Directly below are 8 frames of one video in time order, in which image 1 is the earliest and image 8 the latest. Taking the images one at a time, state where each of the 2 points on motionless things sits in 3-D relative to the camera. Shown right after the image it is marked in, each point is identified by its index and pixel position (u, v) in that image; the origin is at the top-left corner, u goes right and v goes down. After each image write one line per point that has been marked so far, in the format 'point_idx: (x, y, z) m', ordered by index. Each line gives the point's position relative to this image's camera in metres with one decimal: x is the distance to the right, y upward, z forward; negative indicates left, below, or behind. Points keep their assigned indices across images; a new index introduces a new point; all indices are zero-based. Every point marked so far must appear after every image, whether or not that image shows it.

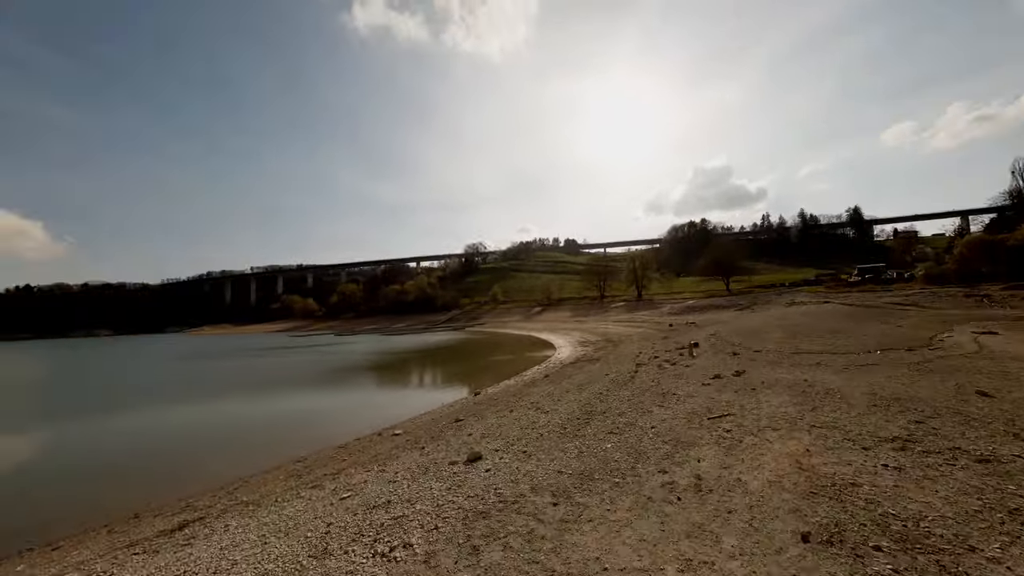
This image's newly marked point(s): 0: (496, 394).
0: (-0.7, -4.6, +14.2) m
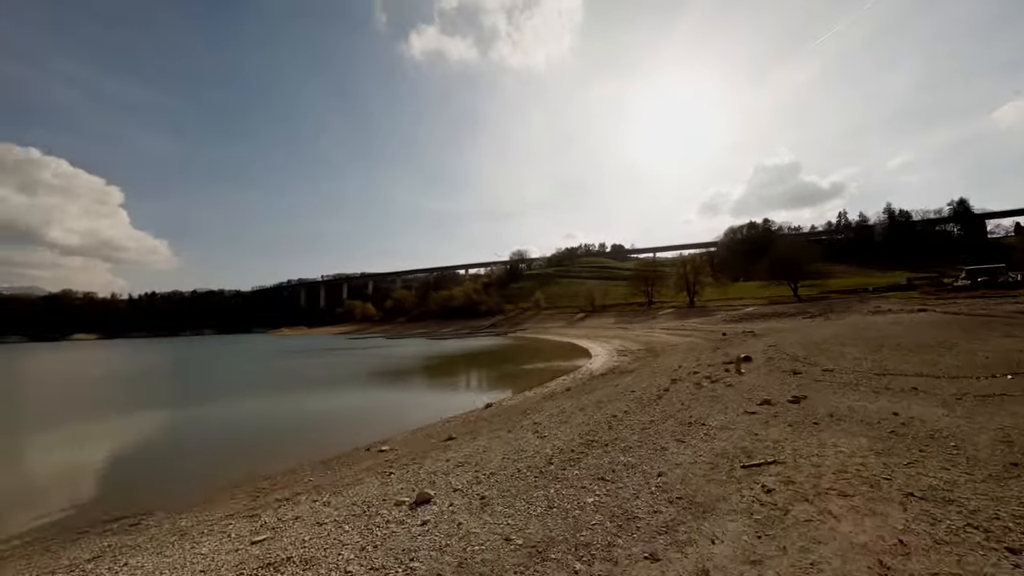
0: (-0.1, -4.7, +13.1) m
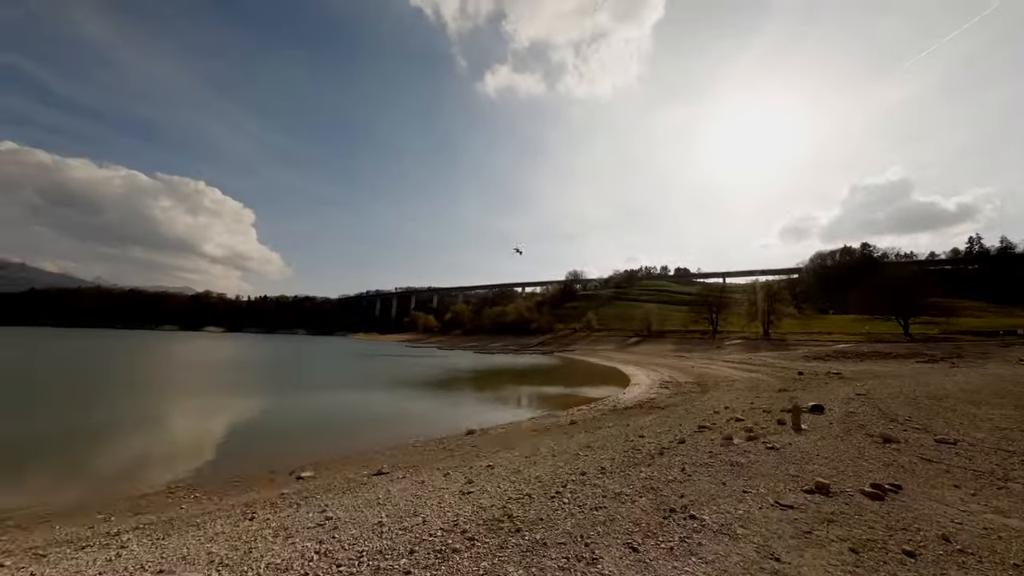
0: (-0.5, -5.1, +11.1) m
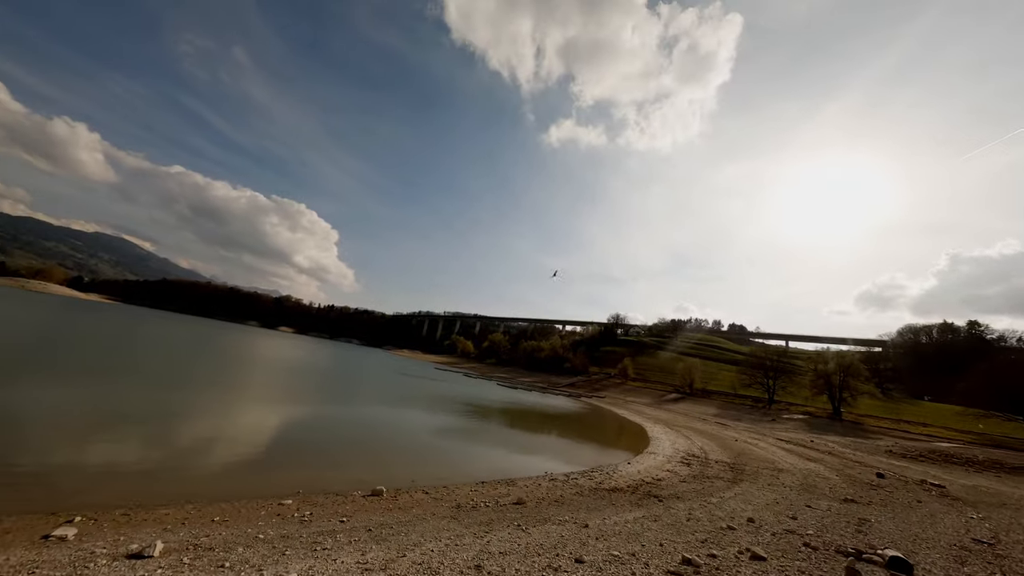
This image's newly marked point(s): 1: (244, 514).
0: (-2.5, -5.6, +8.5) m
1: (-5.1, -4.6, +6.3) m
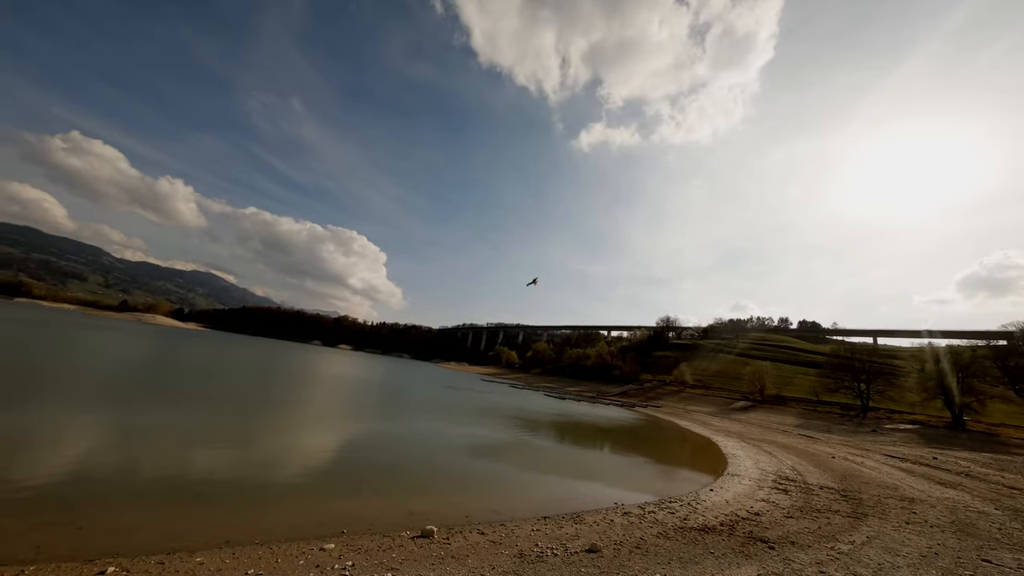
0: (-0.9, -5.8, +7.3) m
1: (-3.8, -4.9, +5.5) m
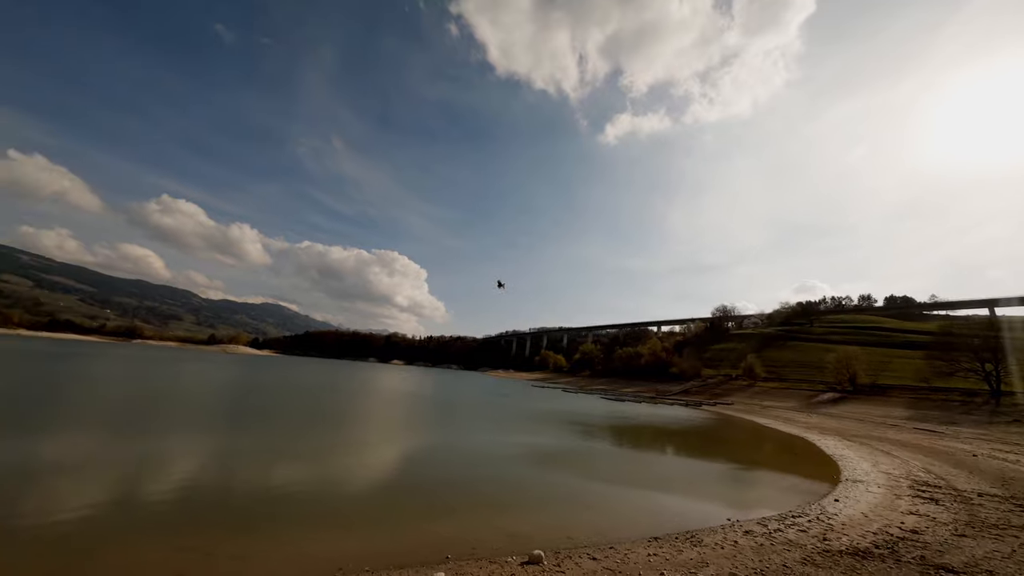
0: (+1.6, -5.8, +6.5) m
1: (-1.7, -5.2, +5.2) m
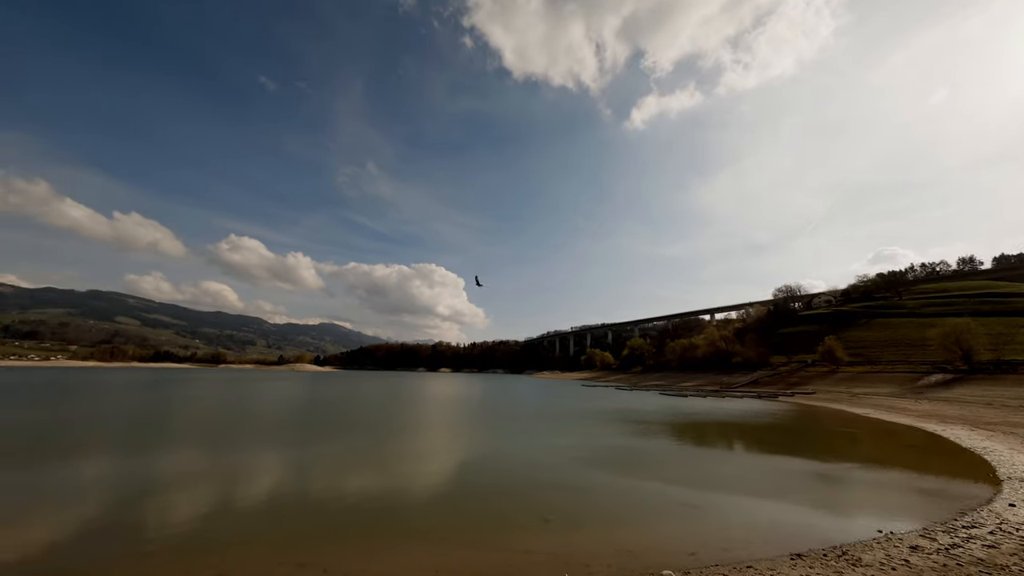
0: (+3.9, -5.4, +5.6) m
1: (+0.5, -5.1, +4.6) m
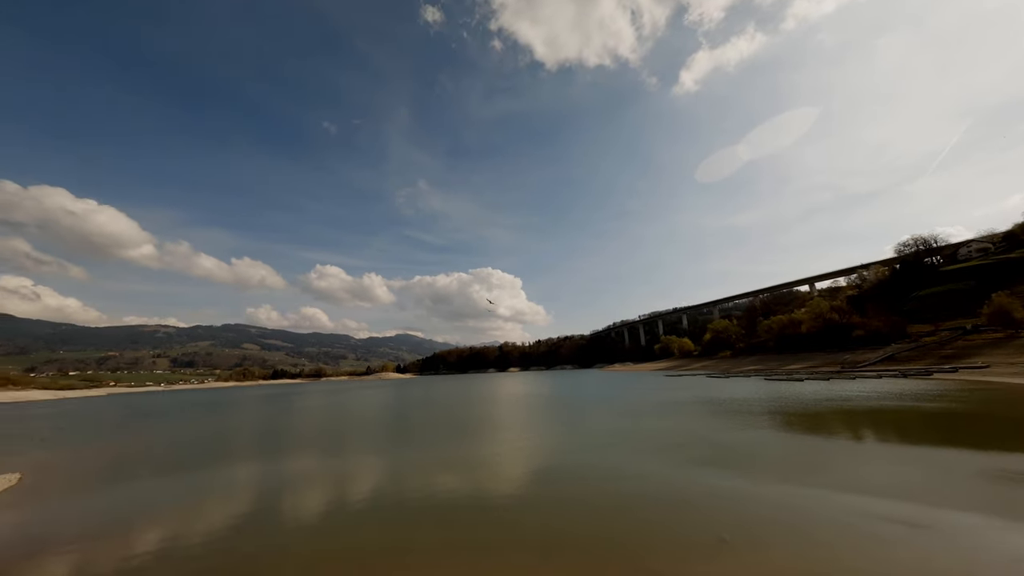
0: (+6.8, -4.2, +2.1) m
1: (+3.3, -4.3, +1.7) m
